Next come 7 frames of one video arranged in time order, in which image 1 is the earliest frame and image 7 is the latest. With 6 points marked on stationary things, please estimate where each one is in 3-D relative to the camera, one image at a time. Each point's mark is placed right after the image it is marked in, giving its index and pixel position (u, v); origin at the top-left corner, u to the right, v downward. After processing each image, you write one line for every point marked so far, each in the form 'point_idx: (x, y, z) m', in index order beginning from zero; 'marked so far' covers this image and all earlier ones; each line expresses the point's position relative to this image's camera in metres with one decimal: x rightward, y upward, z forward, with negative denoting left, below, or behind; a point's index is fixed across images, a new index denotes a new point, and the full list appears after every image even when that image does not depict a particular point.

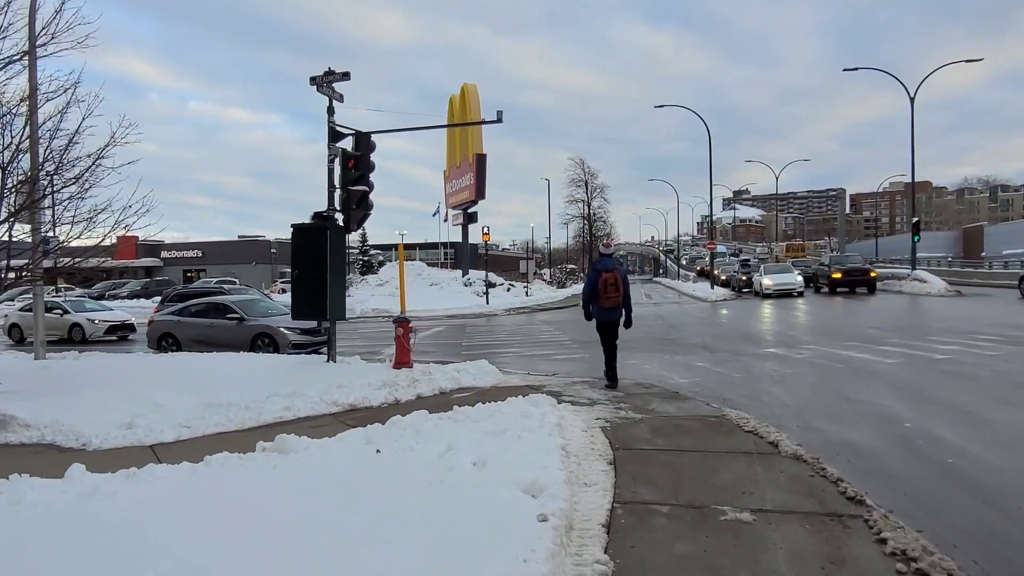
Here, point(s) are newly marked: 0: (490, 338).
0: (-0.7, -1.3, +19.2) m
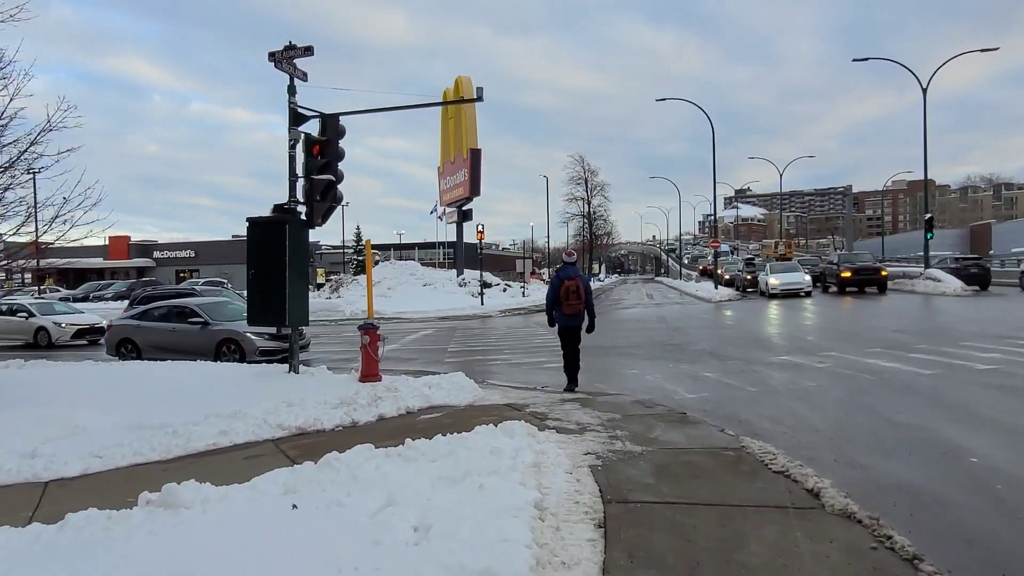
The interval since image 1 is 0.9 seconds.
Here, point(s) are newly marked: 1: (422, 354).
0: (-0.9, -1.3, +17.8) m
1: (-1.8, -1.3, +15.0) m
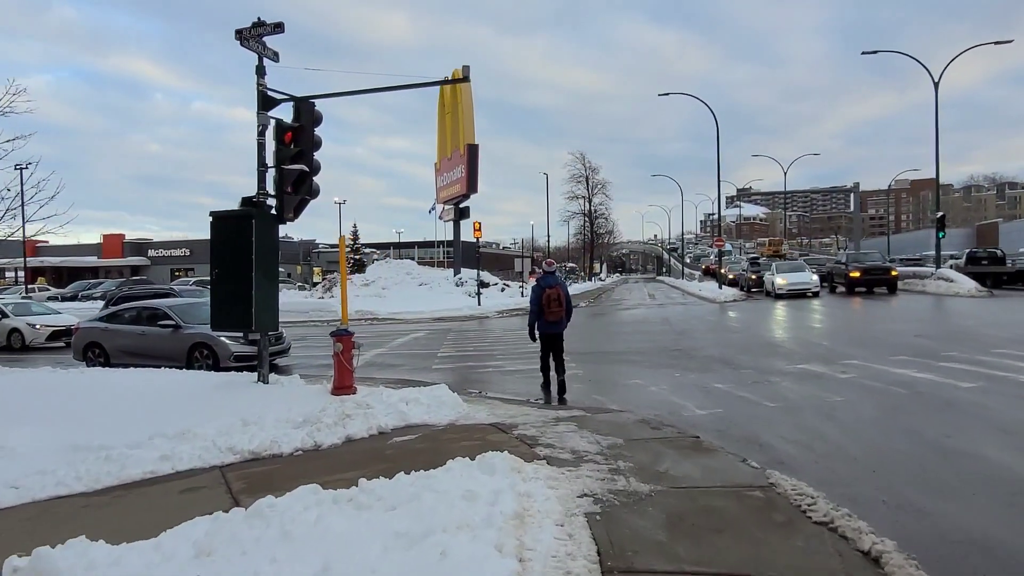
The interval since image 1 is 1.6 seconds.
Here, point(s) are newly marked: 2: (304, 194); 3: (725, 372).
0: (-1.0, -1.3, +16.8) m
1: (-2.0, -1.4, +14.0) m
2: (-2.8, +1.3, +9.9) m
3: (+3.0, -1.2, +10.4) m
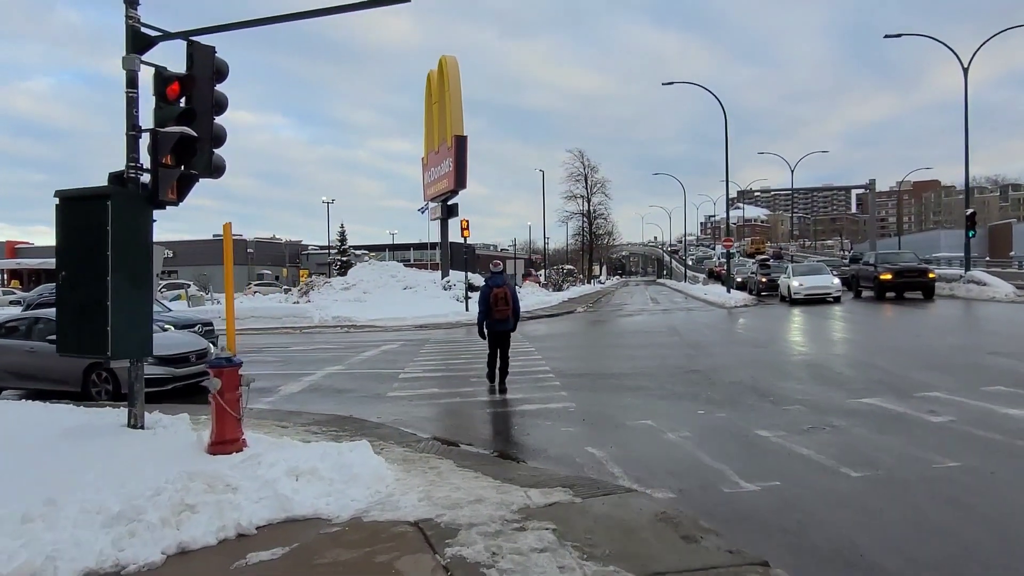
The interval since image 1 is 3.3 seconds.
0: (-1.3, -1.4, +14.2) m
1: (-2.3, -1.5, +11.4) m
2: (-3.1, +1.2, +7.3) m
3: (+2.7, -1.3, +7.7) m
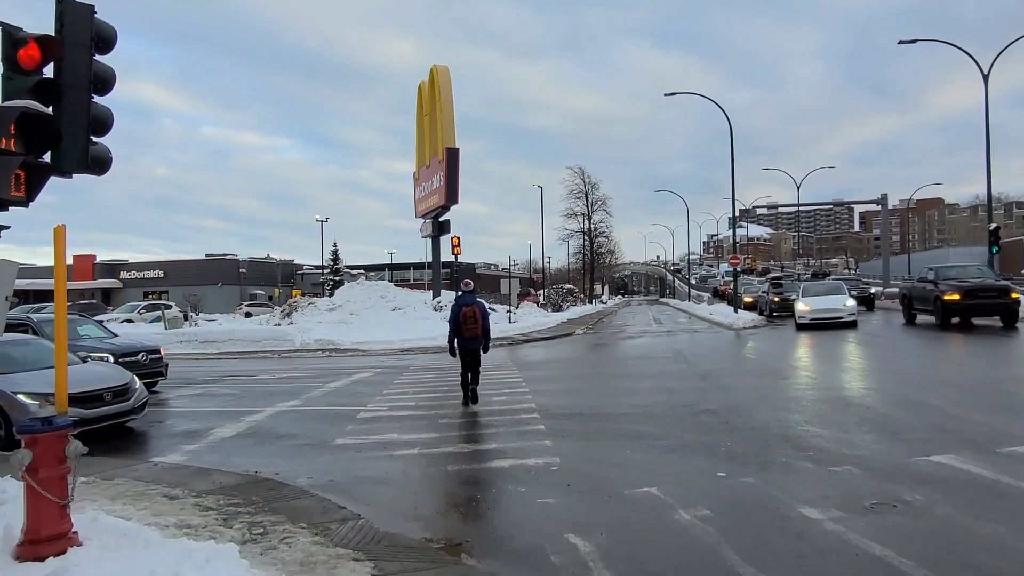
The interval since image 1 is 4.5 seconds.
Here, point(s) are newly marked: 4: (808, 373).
0: (-1.6, -1.8, +12.4) m
1: (-2.6, -1.8, +9.5) m
2: (-3.4, +1.0, +5.5) m
3: (+2.4, -1.5, +5.9) m
4: (+5.7, -1.7, +14.4) m
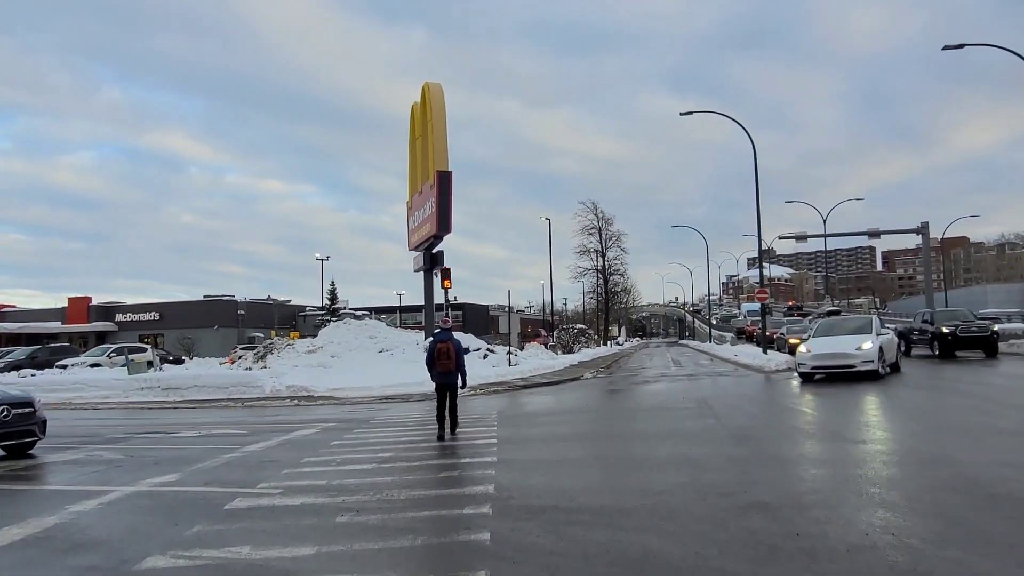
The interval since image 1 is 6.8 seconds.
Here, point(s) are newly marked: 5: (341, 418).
0: (-2.0, -2.2, +9.0) m
1: (-3.1, -2.0, +6.2) m
2: (-4.0, +1.0, +2.4) m
3: (+1.8, -1.4, +2.5) m
4: (+5.4, -2.1, +10.9) m
5: (-3.6, -2.9, +16.3) m
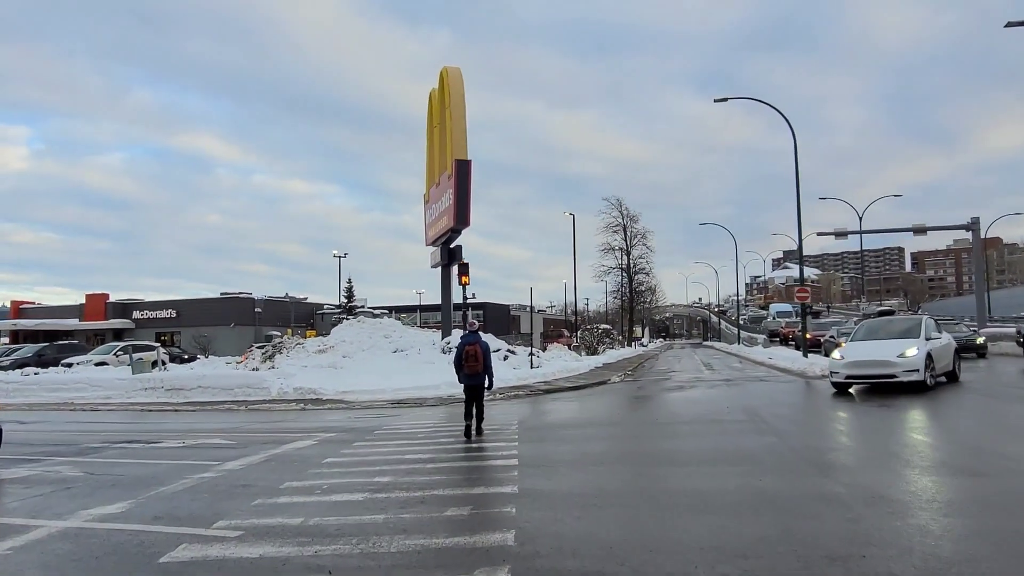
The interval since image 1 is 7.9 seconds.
0: (-1.8, -2.1, +7.4) m
1: (-2.9, -1.8, +4.7) m
2: (-4.0, +1.1, +0.9) m
3: (+1.8, -1.3, +0.8) m
4: (+5.7, -2.0, +9.1) m
5: (-3.2, -2.7, +14.8) m
